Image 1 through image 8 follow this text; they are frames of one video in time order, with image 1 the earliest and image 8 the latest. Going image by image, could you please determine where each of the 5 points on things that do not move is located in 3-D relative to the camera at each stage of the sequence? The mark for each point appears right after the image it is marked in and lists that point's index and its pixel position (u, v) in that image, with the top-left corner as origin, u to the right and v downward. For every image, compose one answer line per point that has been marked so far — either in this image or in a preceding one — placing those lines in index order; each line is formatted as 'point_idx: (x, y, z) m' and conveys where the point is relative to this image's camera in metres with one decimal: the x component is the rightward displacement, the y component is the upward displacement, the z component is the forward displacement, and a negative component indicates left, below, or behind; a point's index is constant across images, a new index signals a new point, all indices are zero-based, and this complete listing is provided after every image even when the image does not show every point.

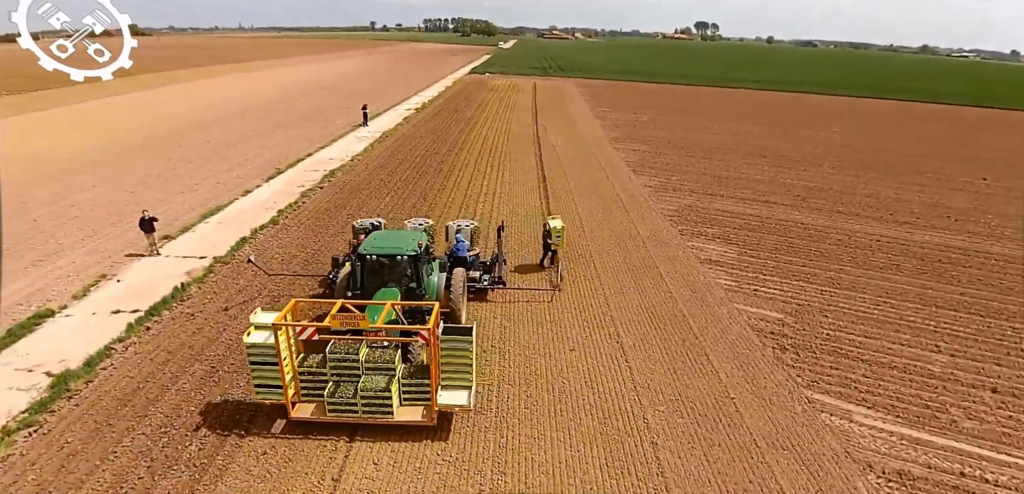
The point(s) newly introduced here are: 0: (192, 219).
0: (-10.0, +0.8, +15.8) m
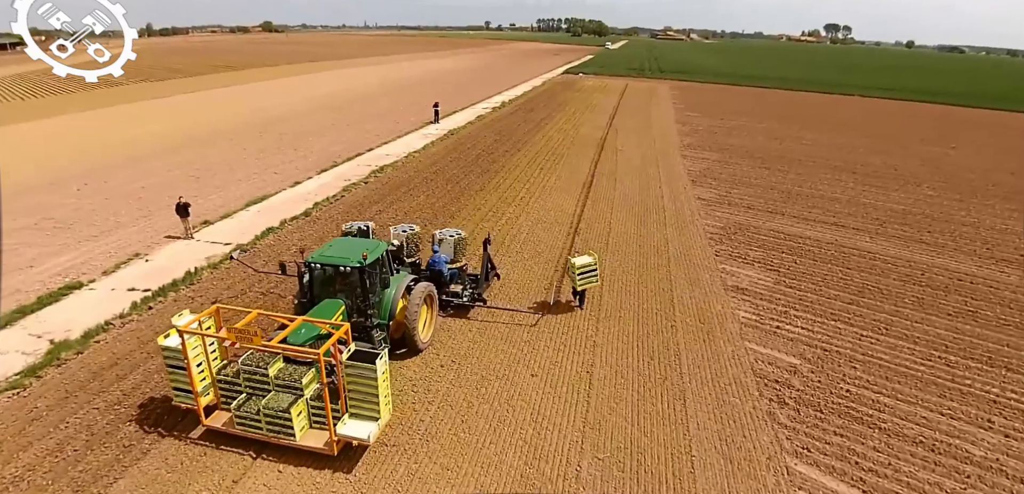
0: (-9.0, +1.3, +16.7) m
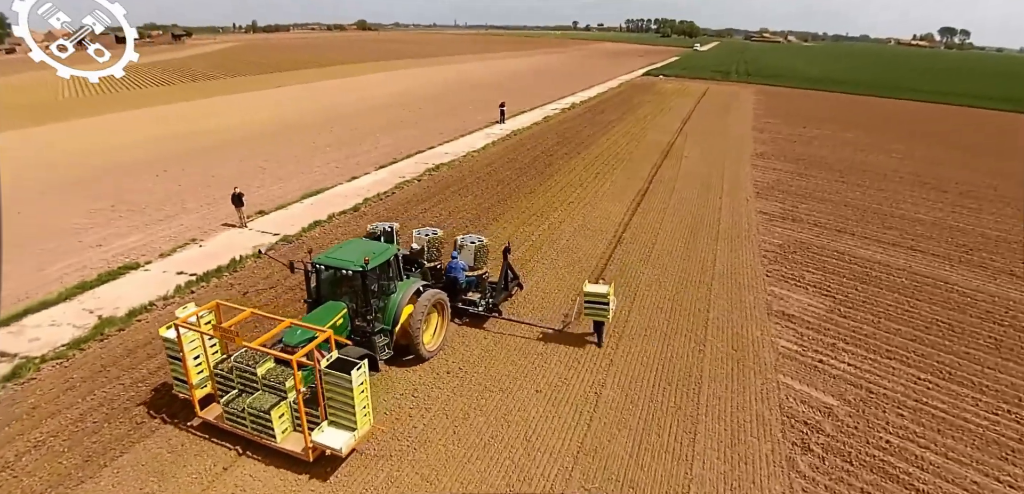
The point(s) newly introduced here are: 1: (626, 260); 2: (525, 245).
0: (-7.5, +1.7, +17.5) m
1: (+2.6, -0.1, +11.8) m
2: (+0.5, +0.2, +12.7) m
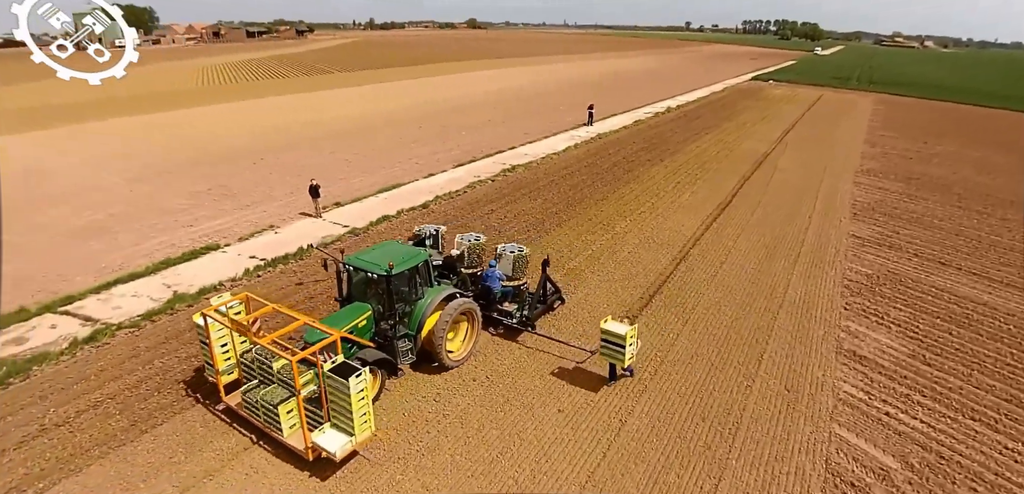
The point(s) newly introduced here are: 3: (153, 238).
0: (-5.1, +2.0, +18.3) m
1: (+3.8, -0.4, +11.2) m
2: (+1.9, 0.0, +12.3) m
3: (-9.4, +0.1, +13.3) m
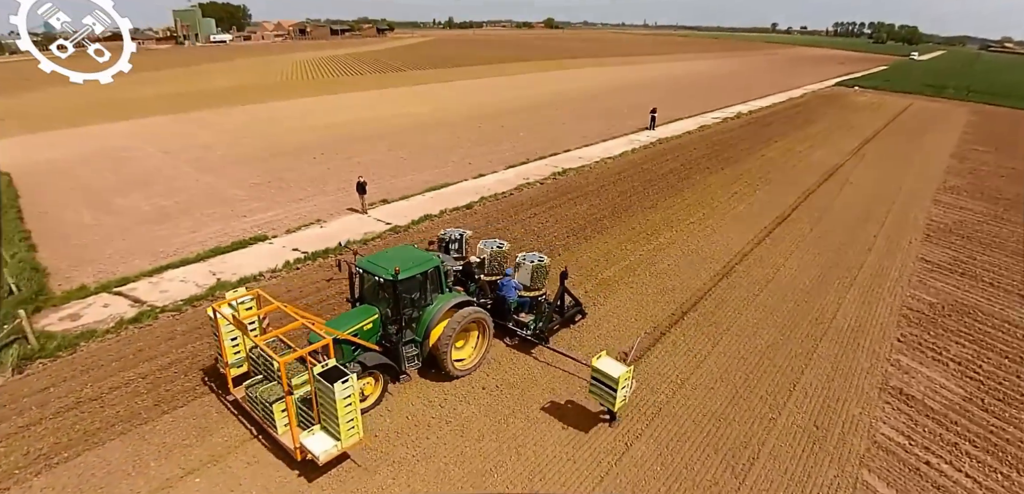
0: (-3.5, +2.1, +18.7) m
1: (+4.5, -0.8, +10.6) m
2: (+2.8, -0.3, +12.0) m
3: (-8.4, +0.4, +14.2) m
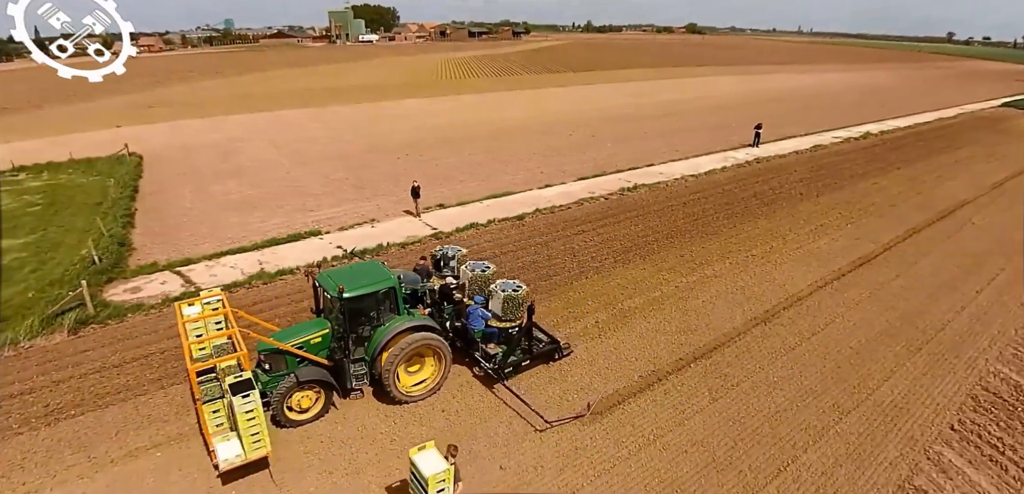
0: (-1.3, +1.9, +18.9) m
1: (+4.6, -1.6, +9.5) m
2: (+3.3, -0.9, +11.1) m
3: (-7.1, +0.7, +15.4) m
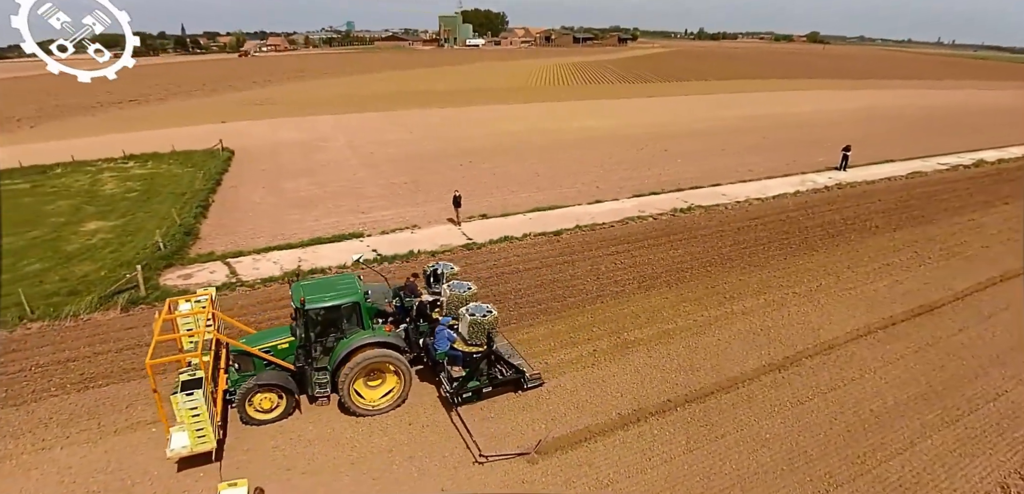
0: (+0.4, +1.4, +19.1) m
1: (+4.5, -2.3, +8.8) m
2: (+3.5, -1.6, +10.7) m
3: (-6.0, +0.8, +16.5) m
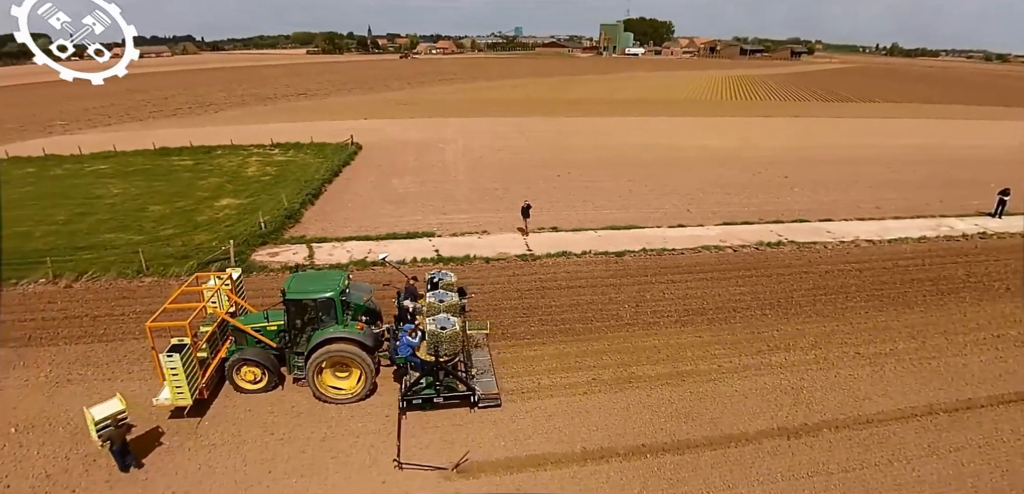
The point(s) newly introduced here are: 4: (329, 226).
0: (+3.1, +0.8, +19.0) m
1: (+4.2, -3.1, +8.0) m
2: (+3.8, -2.4, +10.1) m
3: (-3.6, +1.0, +18.0) m
4: (-6.2, +0.7, +16.7) m
